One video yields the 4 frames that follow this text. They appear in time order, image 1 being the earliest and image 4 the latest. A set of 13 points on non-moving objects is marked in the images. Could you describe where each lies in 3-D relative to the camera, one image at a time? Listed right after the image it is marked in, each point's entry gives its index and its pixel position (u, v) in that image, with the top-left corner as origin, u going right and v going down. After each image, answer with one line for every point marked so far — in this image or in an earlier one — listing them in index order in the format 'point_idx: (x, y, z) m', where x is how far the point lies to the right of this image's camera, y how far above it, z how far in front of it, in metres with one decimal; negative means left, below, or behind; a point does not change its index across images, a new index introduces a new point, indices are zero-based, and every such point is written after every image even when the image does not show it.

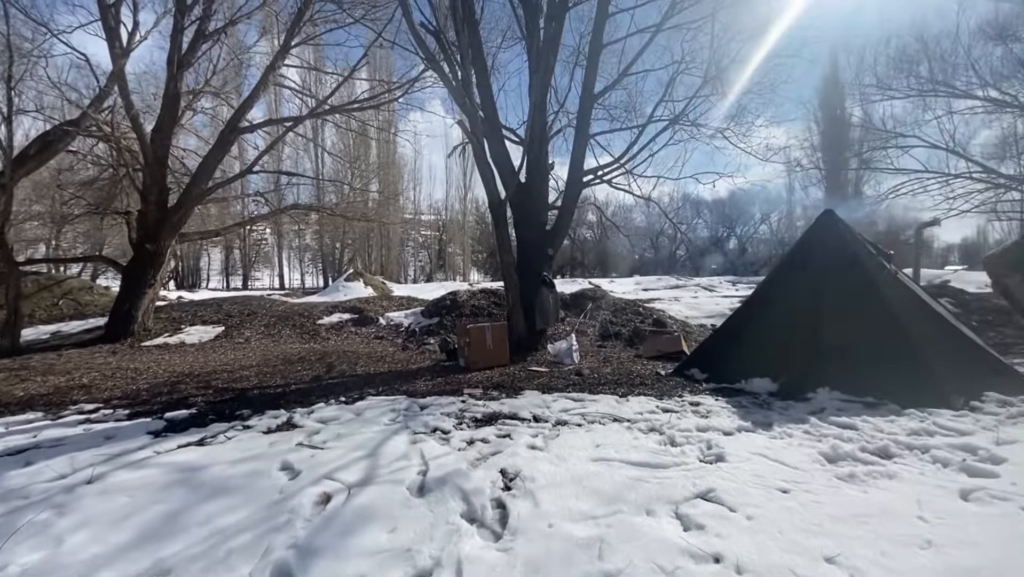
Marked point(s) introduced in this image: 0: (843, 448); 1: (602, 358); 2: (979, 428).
0: (+1.9, -0.9, +2.8) m
1: (+1.3, -1.0, +6.6) m
2: (+2.9, -0.9, +2.9) m
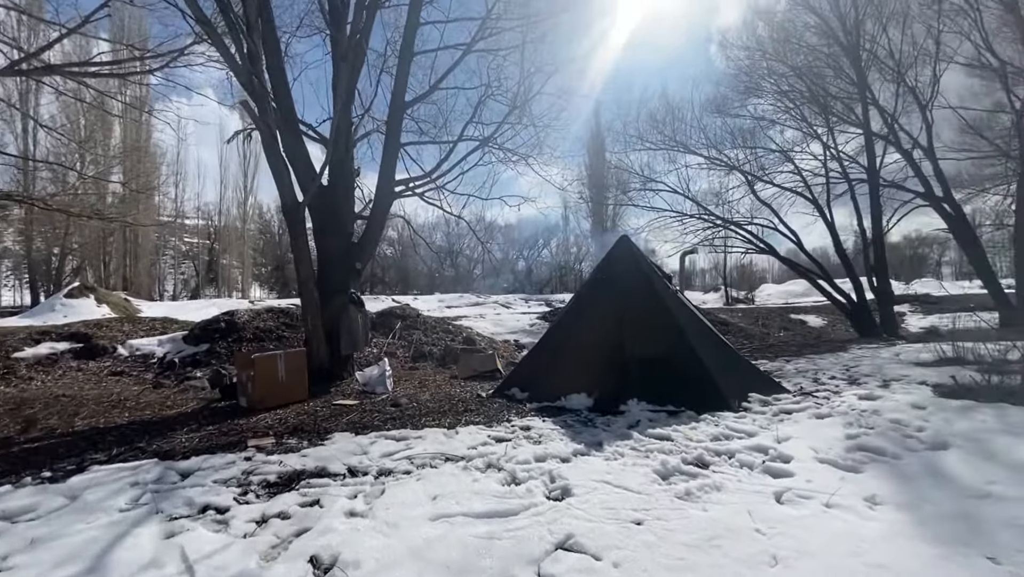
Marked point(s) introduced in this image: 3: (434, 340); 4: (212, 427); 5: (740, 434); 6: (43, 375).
0: (+0.9, -1.0, +2.9) m
1: (-1.2, -1.2, +6.1) m
2: (+1.8, -1.0, +3.4) m
3: (-1.6, -1.0, +9.5) m
4: (-2.5, -1.1, +4.0) m
5: (+1.6, -1.0, +3.3) m
6: (-6.5, -1.2, +6.6) m
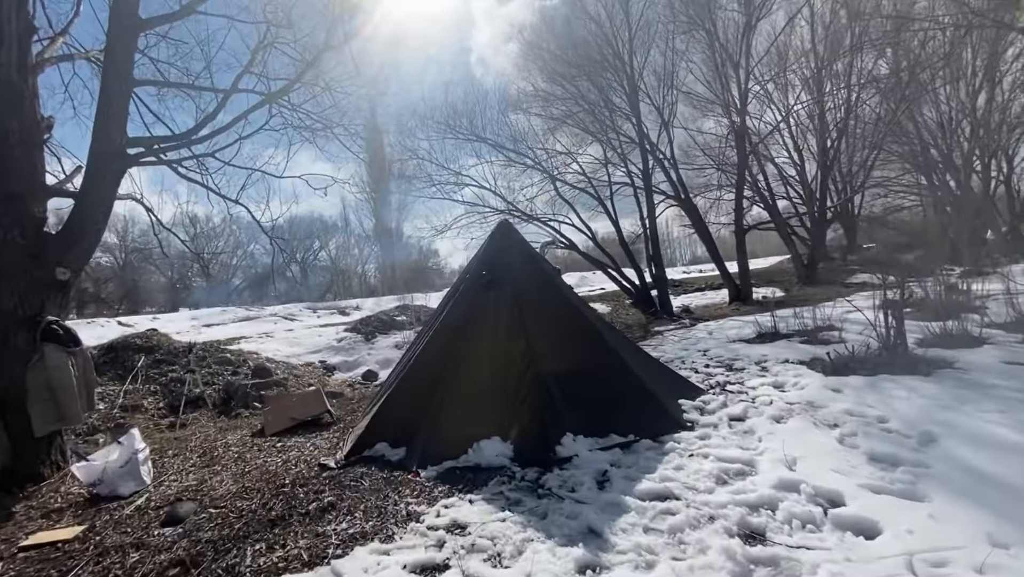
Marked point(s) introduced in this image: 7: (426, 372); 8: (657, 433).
0: (+0.8, -1.0, +1.8) m
1: (-2.5, -1.3, +3.8) m
2: (+1.3, -0.9, +2.7) m
3: (-4.3, -1.2, +6.7) m
4: (-2.7, -1.3, +1.3) m
5: (+1.2, -0.9, +2.5) m
6: (-7.5, -1.7, +2.0) m
7: (-0.6, -0.6, +3.5) m
8: (+1.0, -1.0, +3.2) m
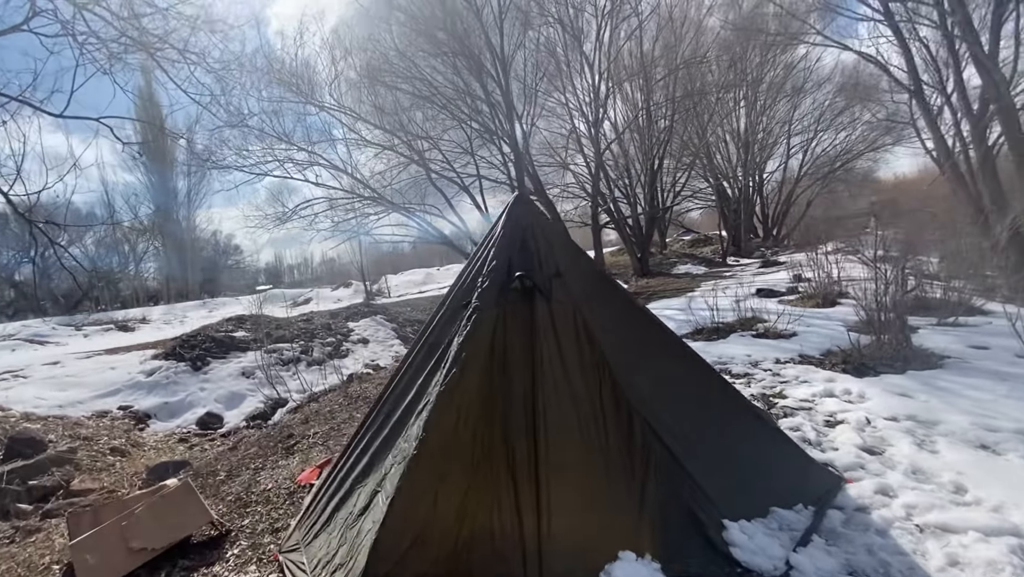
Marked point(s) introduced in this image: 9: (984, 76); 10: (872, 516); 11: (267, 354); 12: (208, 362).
0: (+1.8, -1.0, +1.0) m
1: (-2.1, -1.5, +1.6) m
2: (+1.9, -0.9, +2.0) m
3: (-4.8, -1.4, +3.7) m
4: (-1.4, -1.5, -0.7) m
5: (+1.9, -0.9, +1.8) m
6: (-6.0, -1.9, -1.9) m
7: (-0.2, -0.7, +2.0) m
8: (+1.4, -1.0, +2.3) m
9: (+7.1, +3.2, +7.1) m
10: (+1.5, -1.0, +2.0) m
11: (-3.9, -1.1, +7.7) m
12: (-4.8, -1.2, +7.5) m
